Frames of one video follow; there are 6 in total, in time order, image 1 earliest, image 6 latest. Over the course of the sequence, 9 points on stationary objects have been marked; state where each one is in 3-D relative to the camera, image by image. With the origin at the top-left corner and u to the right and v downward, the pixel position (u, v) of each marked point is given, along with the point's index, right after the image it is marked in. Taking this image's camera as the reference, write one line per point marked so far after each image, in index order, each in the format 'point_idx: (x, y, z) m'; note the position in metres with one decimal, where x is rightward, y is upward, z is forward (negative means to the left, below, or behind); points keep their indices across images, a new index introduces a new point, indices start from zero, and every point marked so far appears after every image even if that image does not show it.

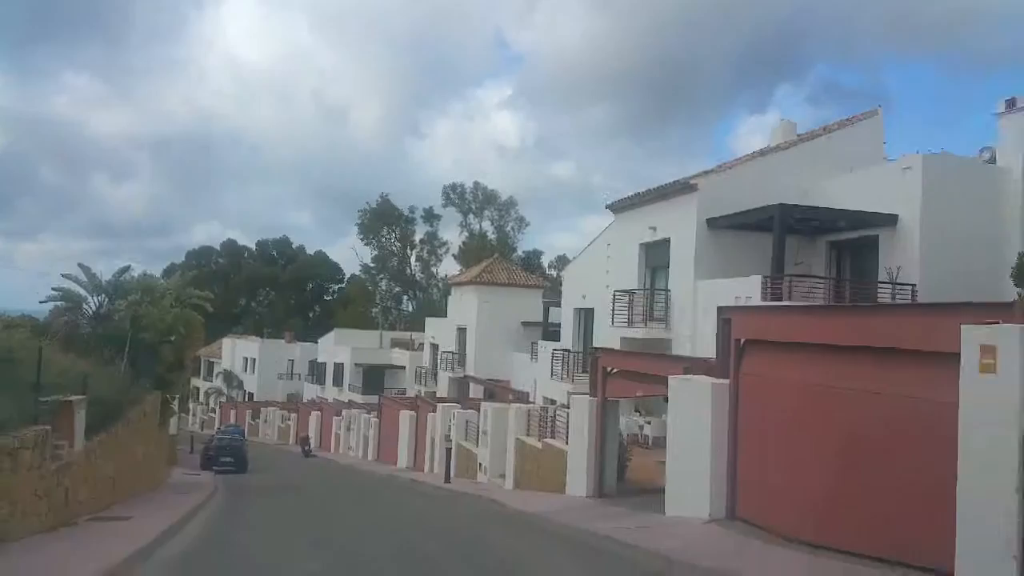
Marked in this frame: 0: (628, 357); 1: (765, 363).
0: (+2.7, -1.6, +18.3) m
1: (+4.6, -1.2, +14.1) m
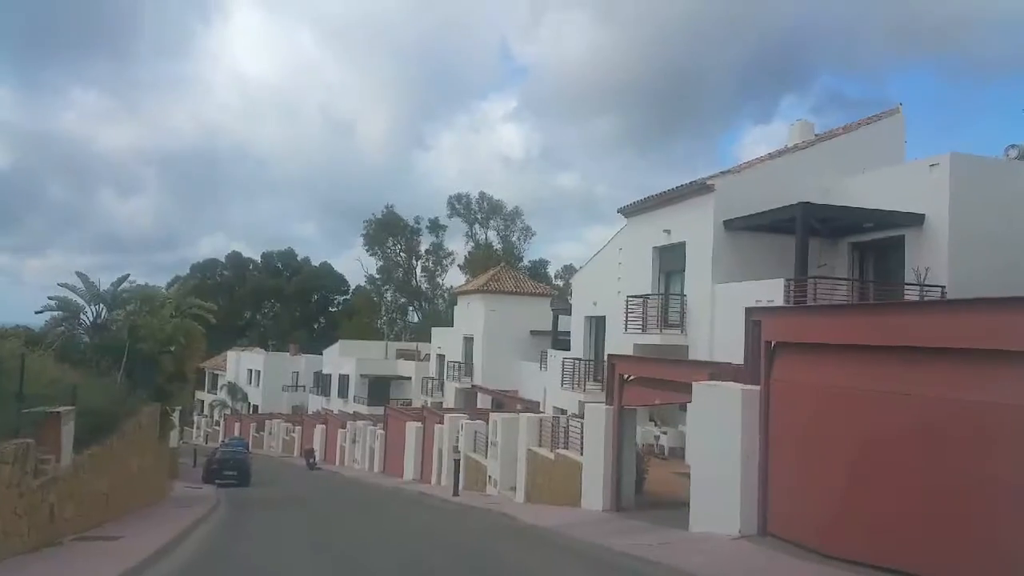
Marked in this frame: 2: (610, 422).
0: (+3.0, -1.6, +17.4) m
1: (+4.9, -1.2, +13.2) m
2: (+2.3, -3.2, +18.4) m
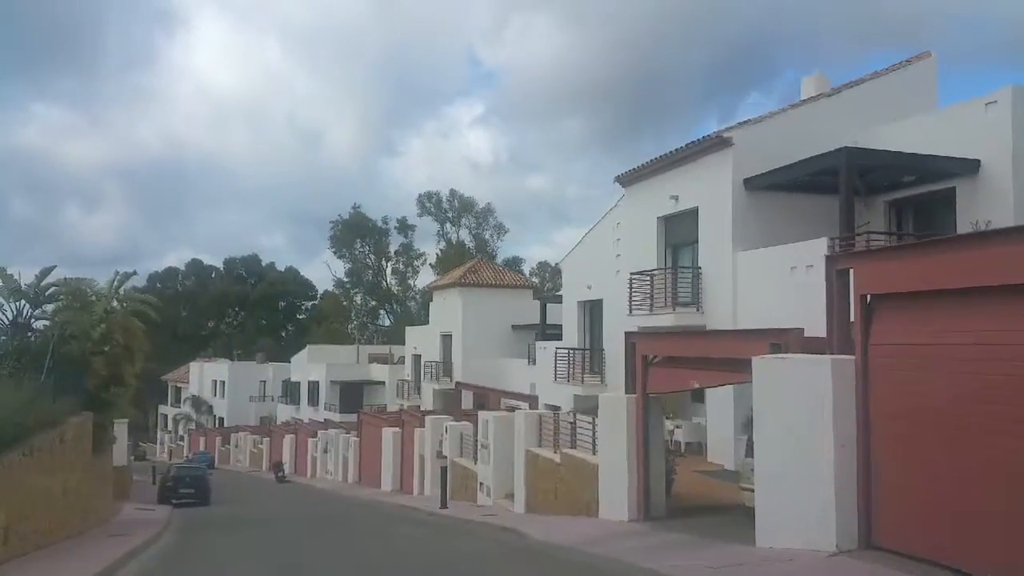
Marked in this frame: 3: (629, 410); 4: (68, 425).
0: (+3.0, -0.9, +14.3) m
1: (+5.0, -0.4, +10.2) m
2: (+2.4, -2.5, +15.3) m
3: (+2.3, -2.4, +15.3) m
4: (-10.5, -3.2, +18.3) m
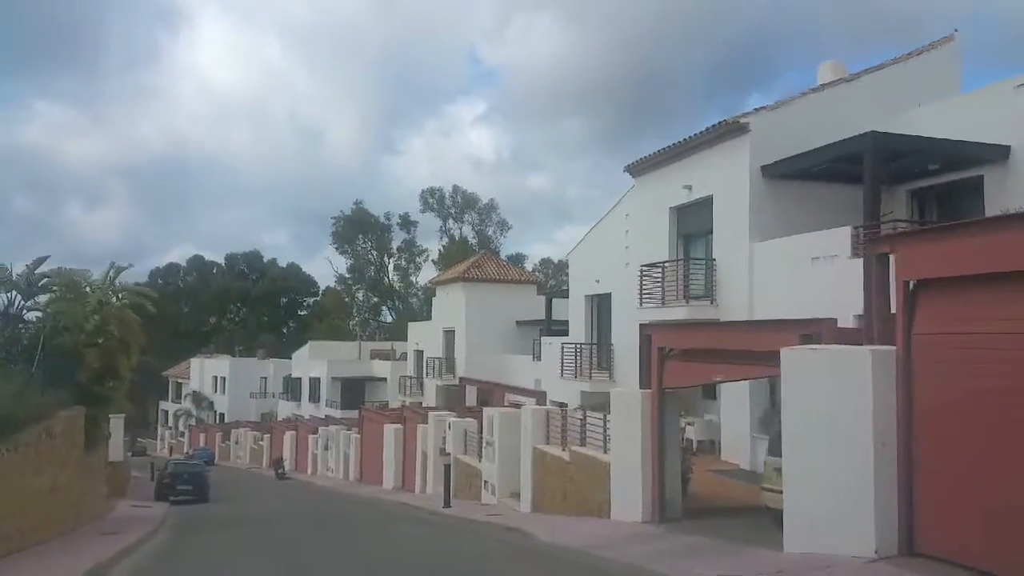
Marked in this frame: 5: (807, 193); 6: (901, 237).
0: (+3.2, -0.7, +13.5) m
1: (+5.2, -0.2, +9.4) m
2: (+2.5, -2.3, +14.5) m
3: (+2.5, -2.2, +14.5) m
4: (-10.3, -3.0, +17.6) m
5: (+7.5, +2.4, +19.6) m
6: (+4.9, +0.6, +9.8) m
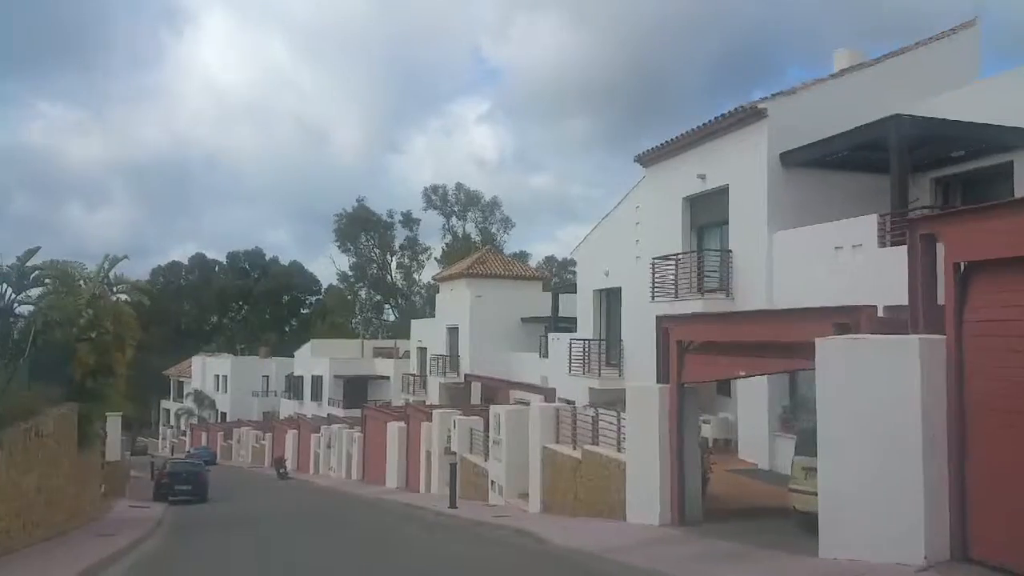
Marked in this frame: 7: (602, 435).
0: (+3.4, -0.5, +12.8) m
1: (+5.4, 0.0, +8.7) m
2: (+2.7, -2.1, +13.8) m
3: (+2.7, -2.0, +13.8) m
4: (-10.1, -2.8, +16.9) m
5: (+7.7, +2.6, +18.8) m
6: (+5.0, +0.8, +9.0) m
7: (+1.9, -3.2, +16.8) m
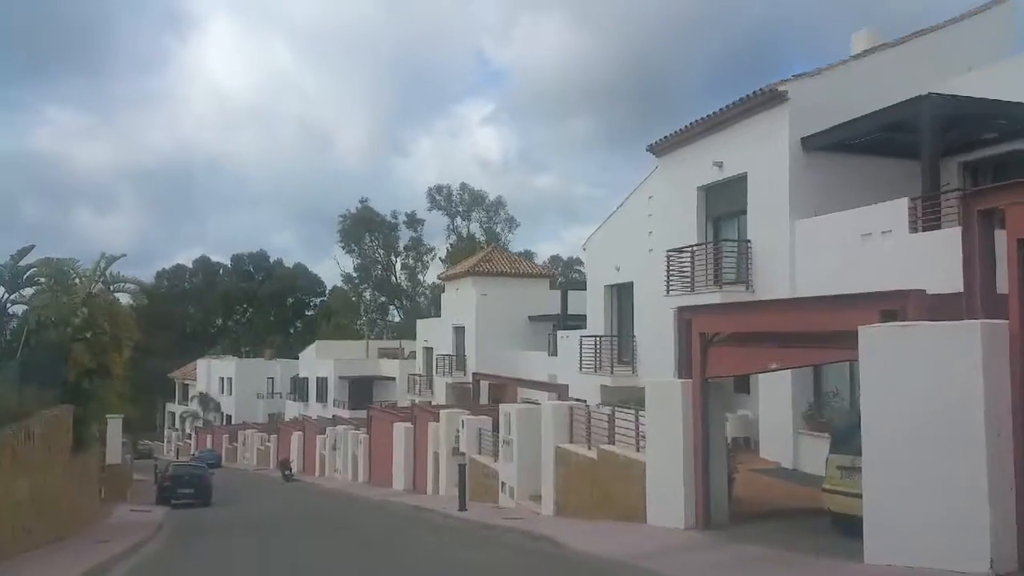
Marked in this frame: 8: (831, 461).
0: (+3.6, -0.3, +12.0) m
1: (+5.6, +0.2, +7.9) m
2: (+2.9, -1.9, +13.0) m
3: (+2.9, -1.8, +13.0) m
4: (-9.9, -2.7, +16.2) m
5: (+7.9, +2.8, +18.0) m
6: (+5.2, +1.0, +8.2) m
7: (+2.2, -3.0, +16.0) m
8: (+4.9, -2.6, +11.9) m
